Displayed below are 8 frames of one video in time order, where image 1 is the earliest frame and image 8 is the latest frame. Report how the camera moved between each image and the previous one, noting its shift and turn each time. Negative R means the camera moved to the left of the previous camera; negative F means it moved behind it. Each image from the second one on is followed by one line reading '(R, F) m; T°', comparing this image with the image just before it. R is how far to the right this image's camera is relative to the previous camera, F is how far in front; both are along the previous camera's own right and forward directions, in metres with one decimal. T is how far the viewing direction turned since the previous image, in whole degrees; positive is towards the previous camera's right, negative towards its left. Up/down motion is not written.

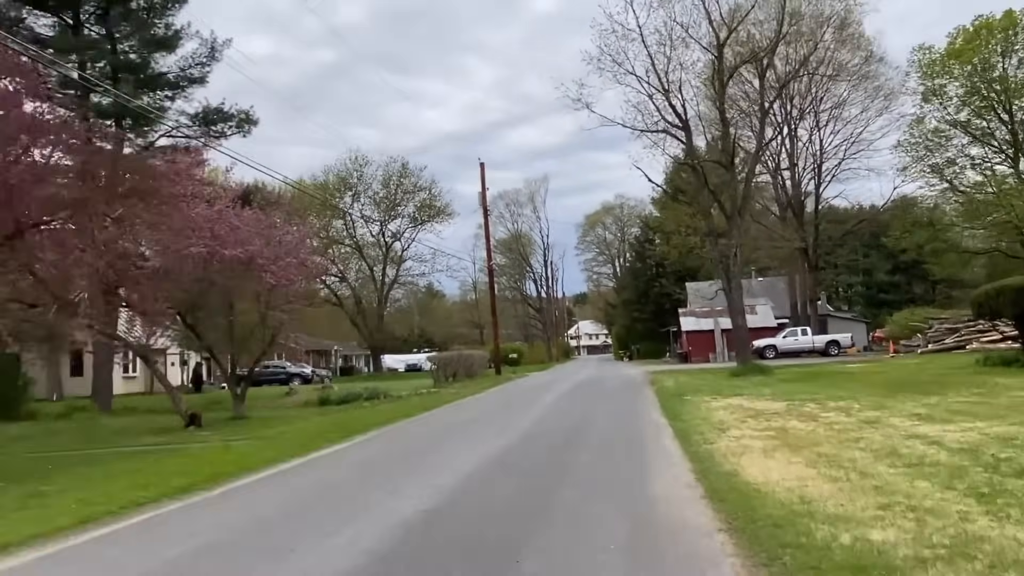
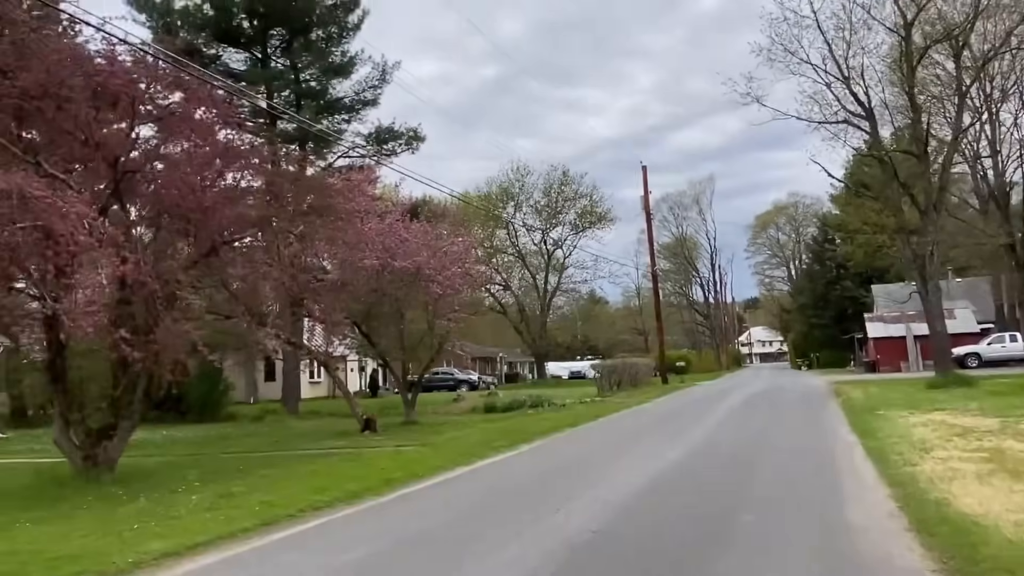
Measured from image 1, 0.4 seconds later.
(-0.1, +0.4) m; -12°
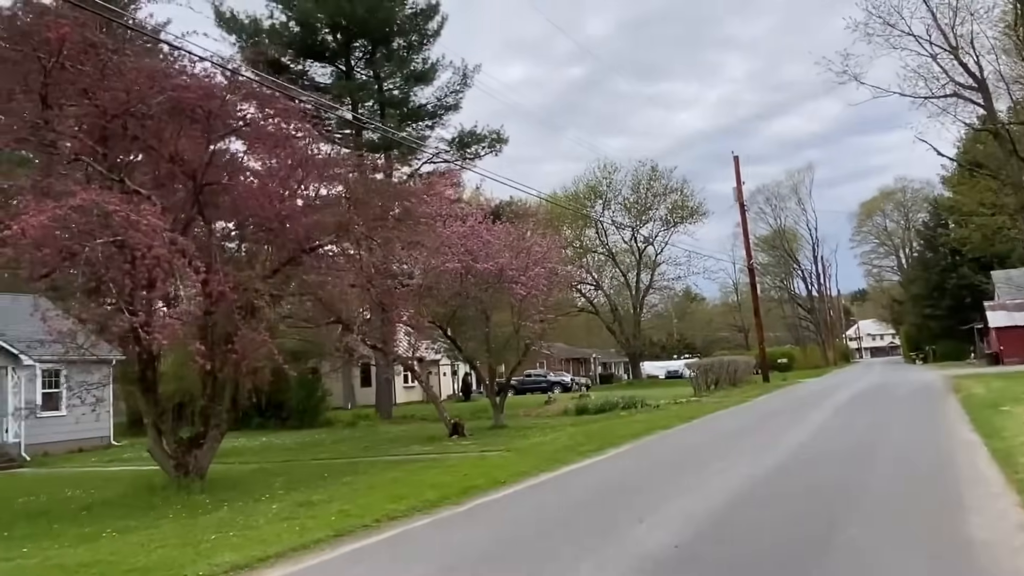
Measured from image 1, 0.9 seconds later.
(+0.3, +0.6) m; -7°
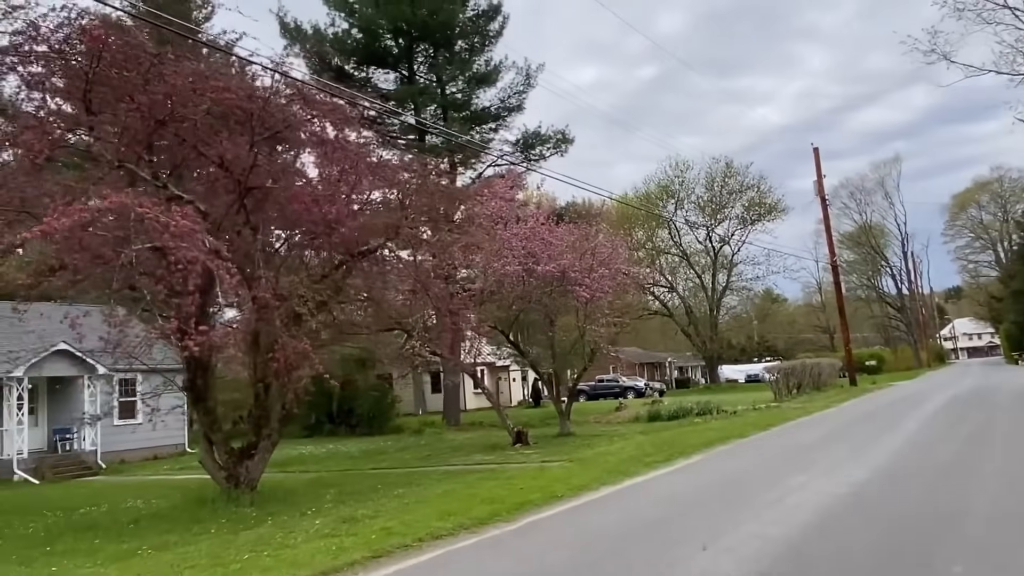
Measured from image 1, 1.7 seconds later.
(+0.3, +0.9) m; -6°
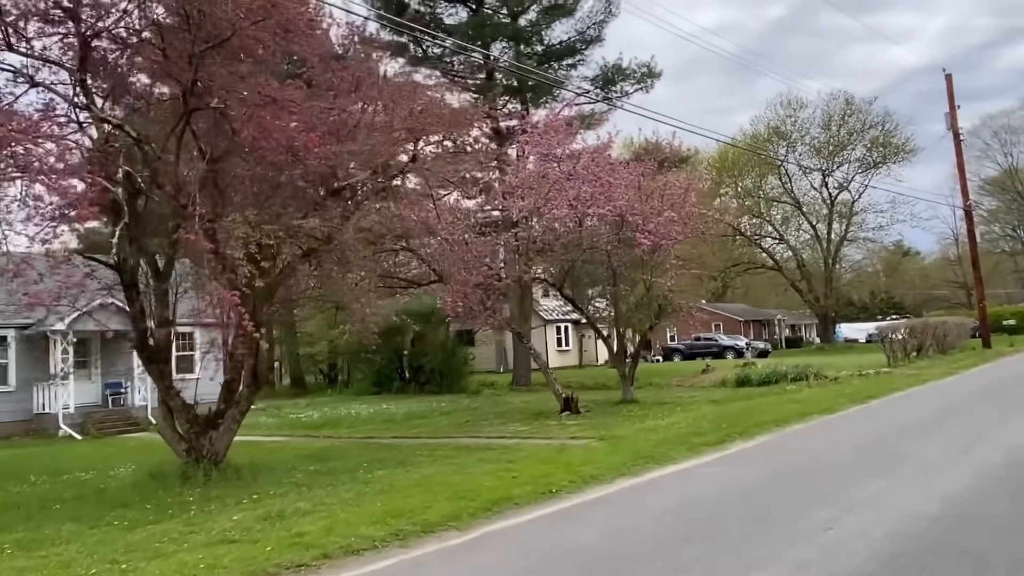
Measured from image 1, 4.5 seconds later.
(+1.7, +3.0) m; -8°
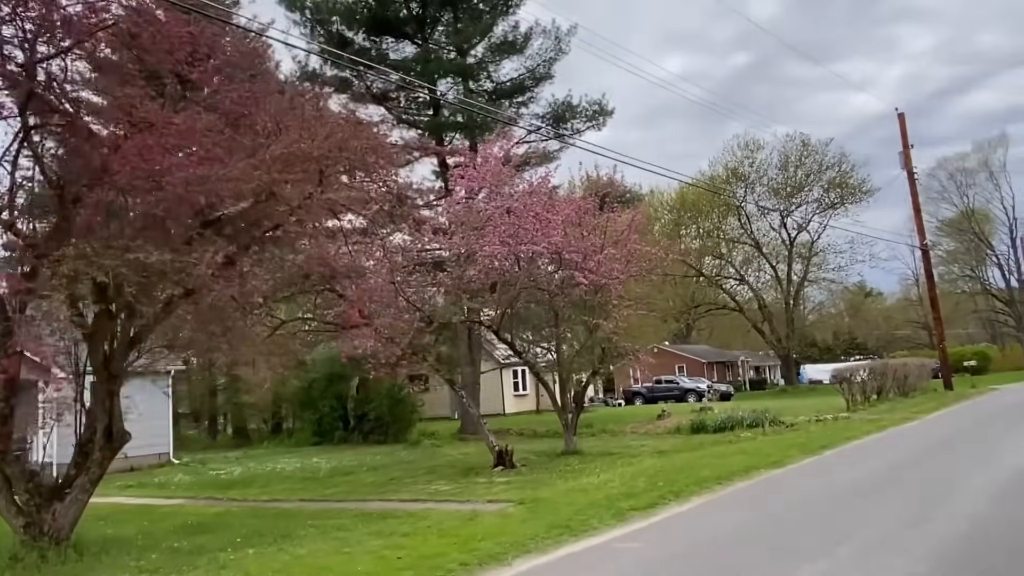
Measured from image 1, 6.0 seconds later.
(+1.1, +1.5) m; +2°
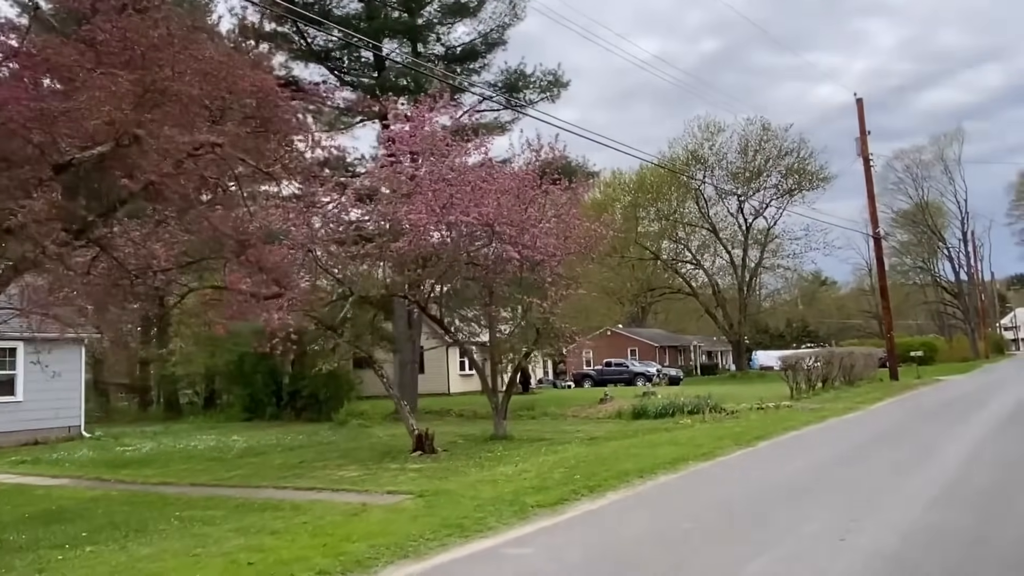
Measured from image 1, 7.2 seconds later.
(+0.9, +1.3) m; +3°
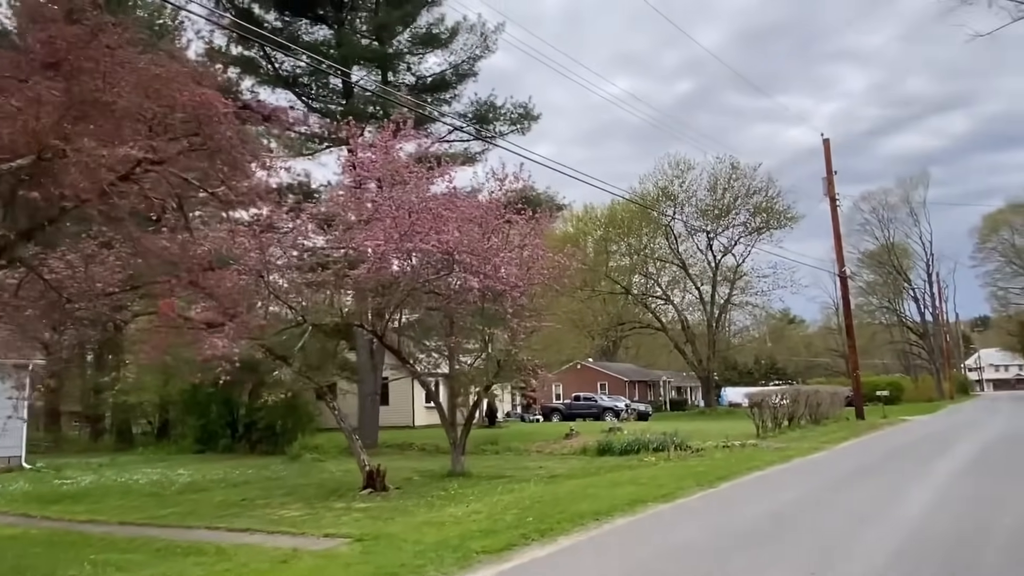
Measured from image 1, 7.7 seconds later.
(+0.3, +0.5) m; +2°
